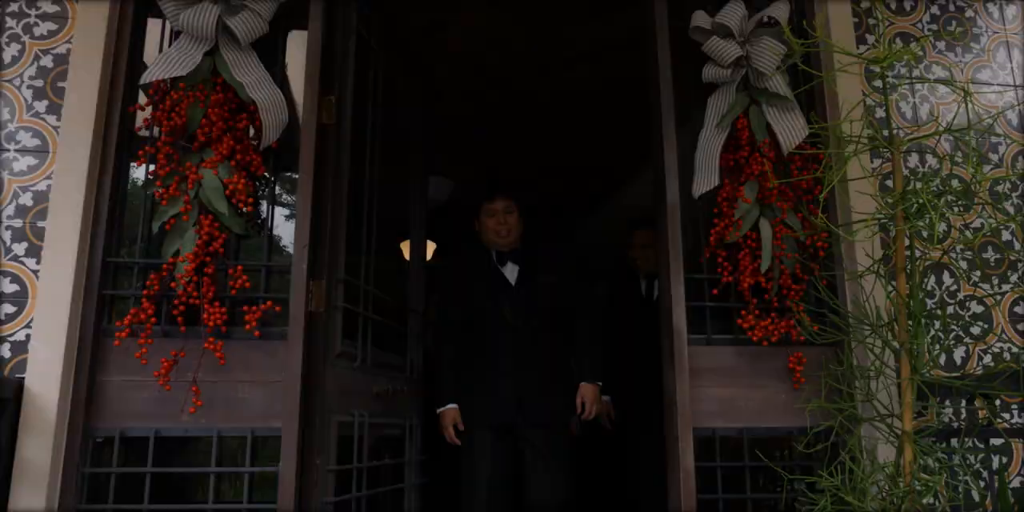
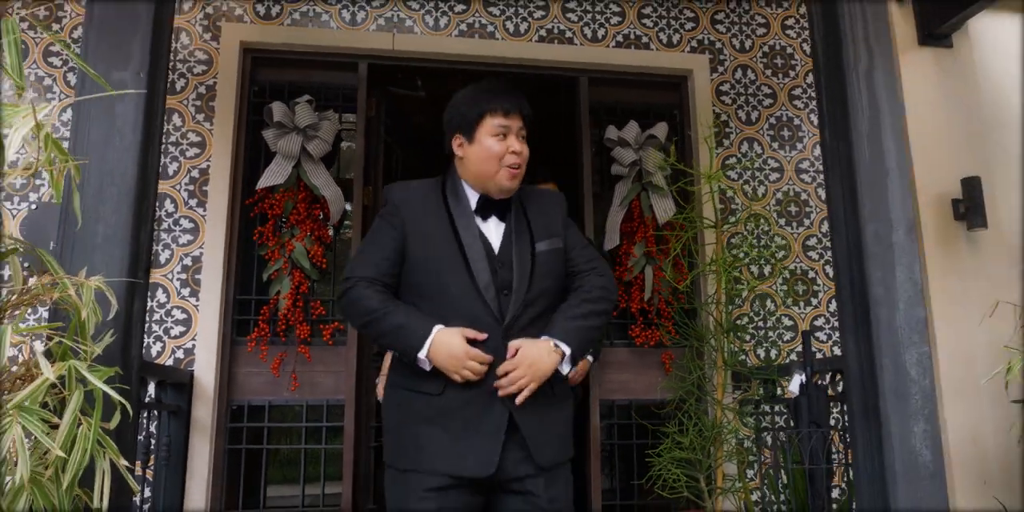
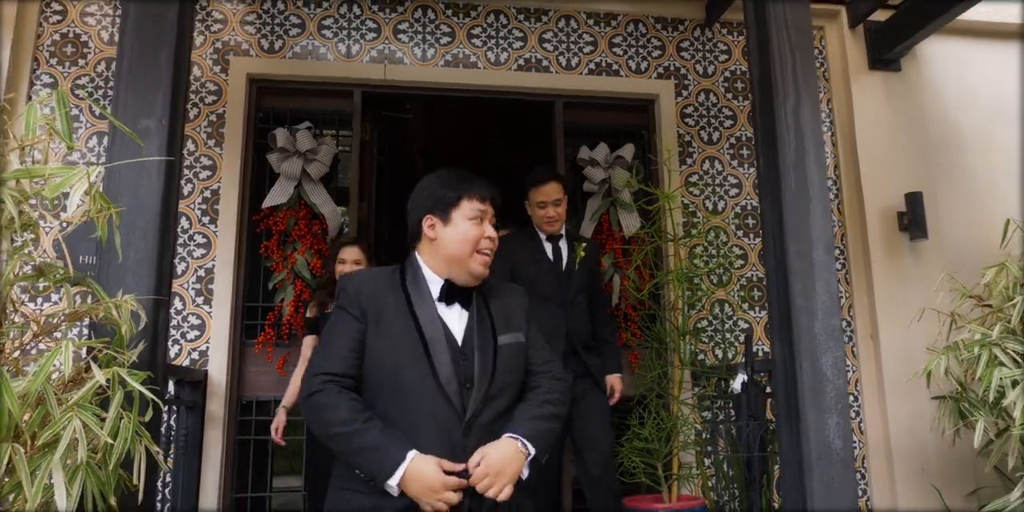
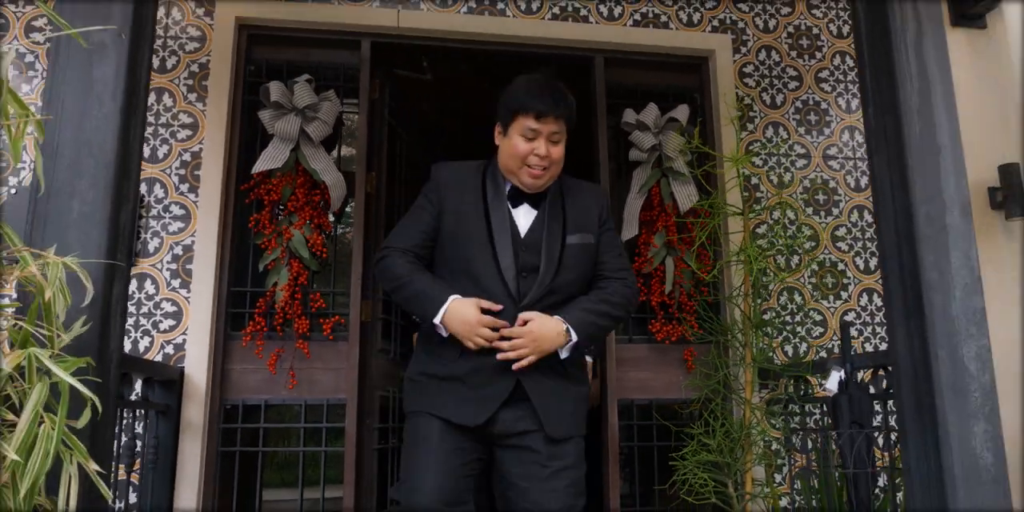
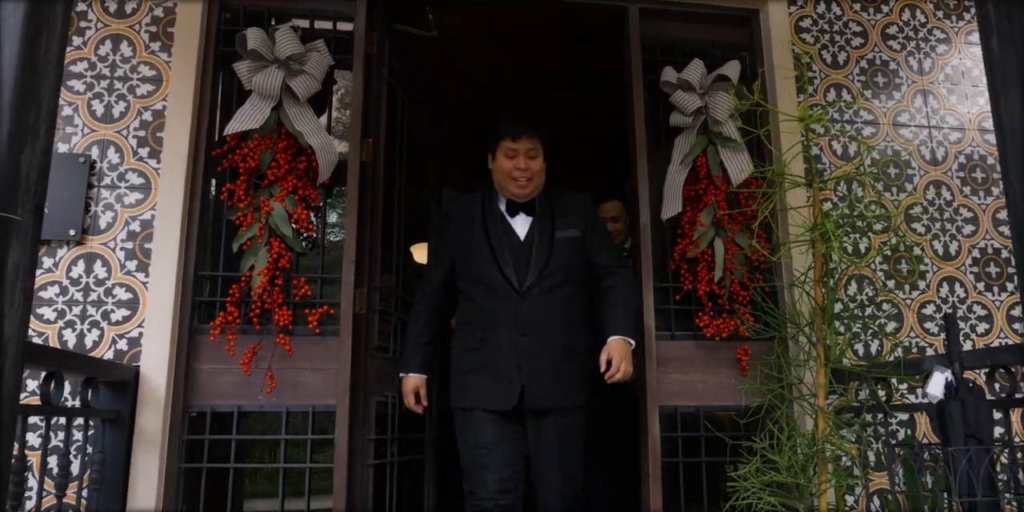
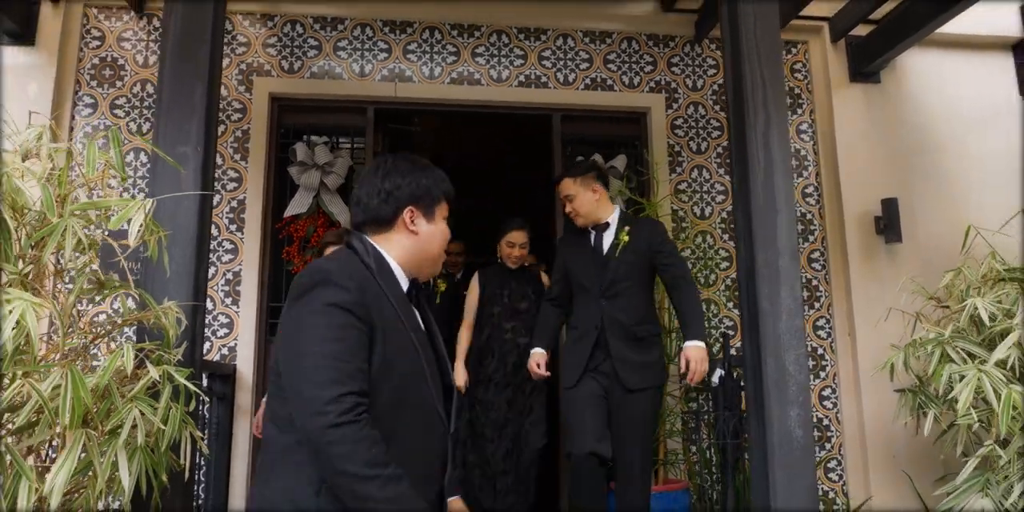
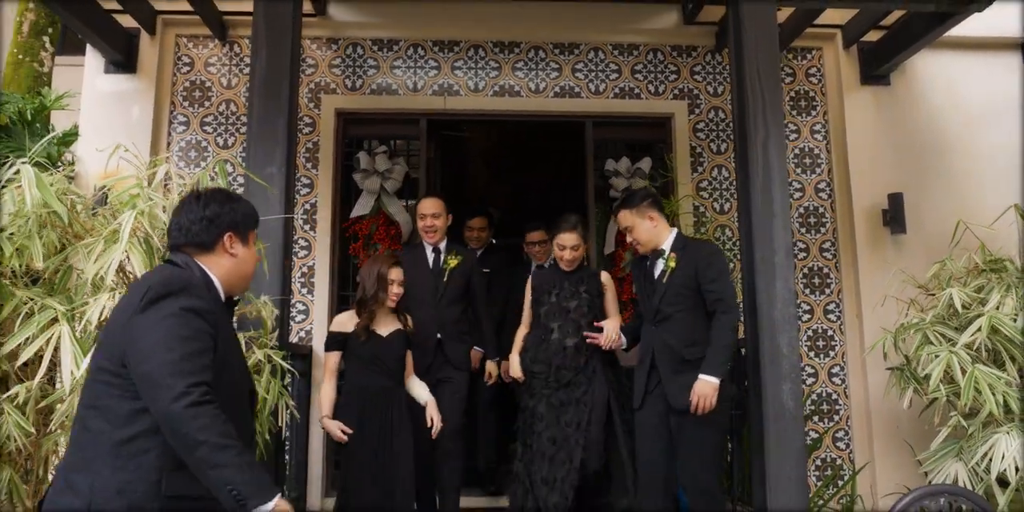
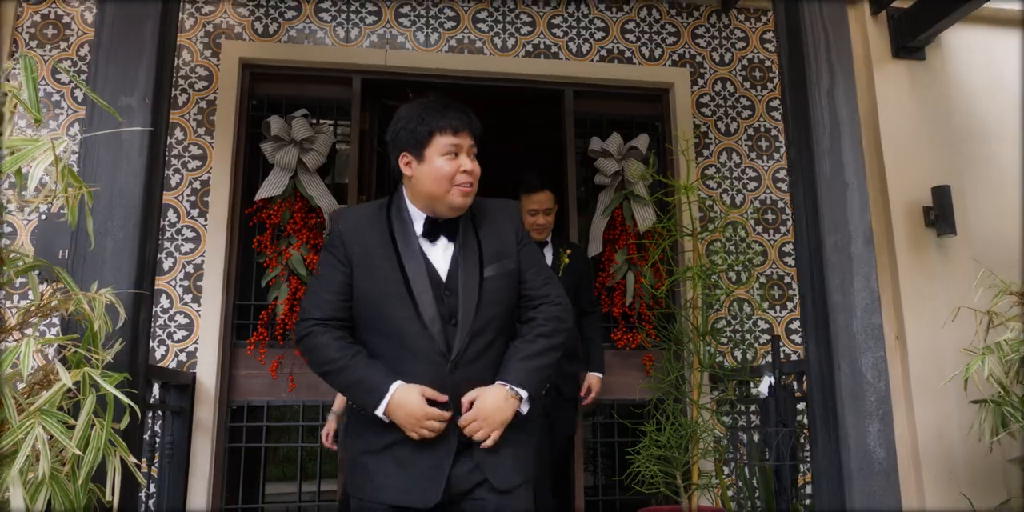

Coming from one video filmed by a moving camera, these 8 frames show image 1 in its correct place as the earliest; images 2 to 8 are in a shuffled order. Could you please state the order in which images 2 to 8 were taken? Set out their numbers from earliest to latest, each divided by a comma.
5, 4, 2, 8, 3, 6, 7
